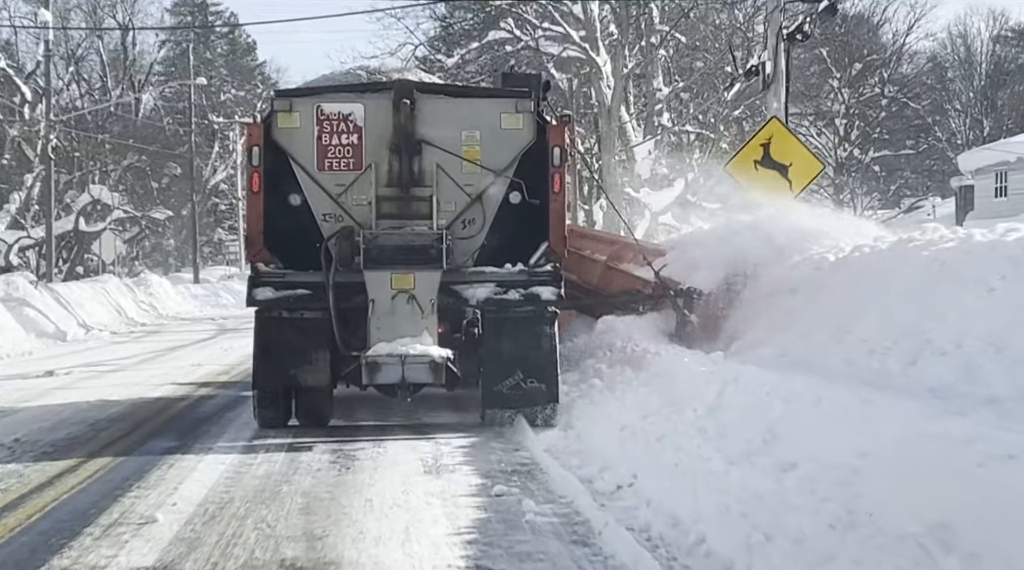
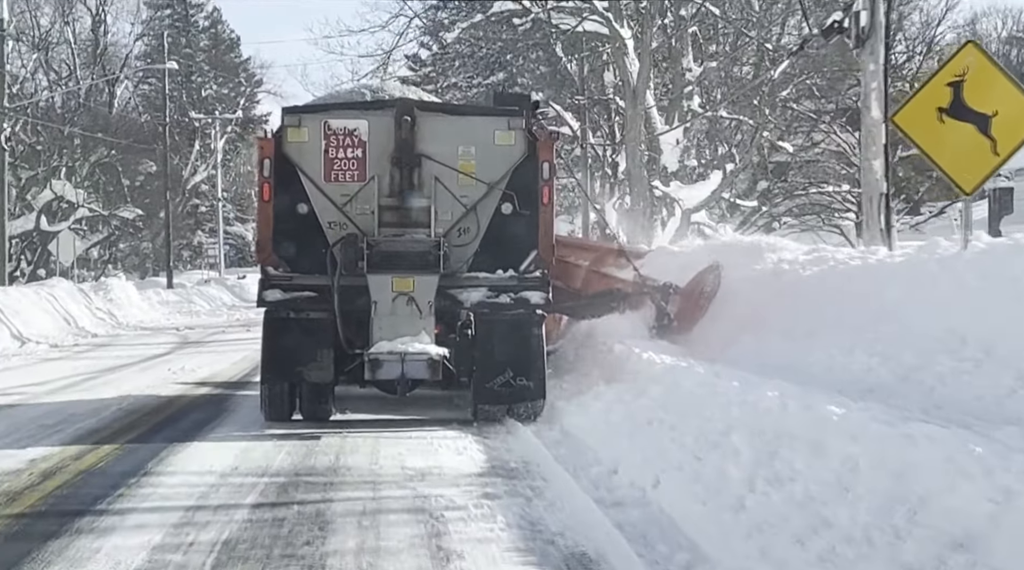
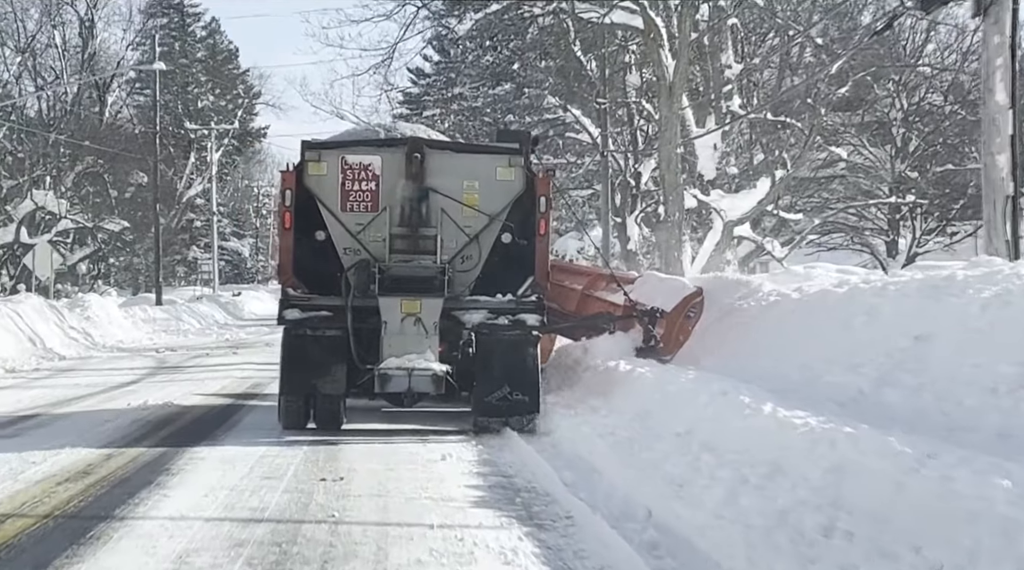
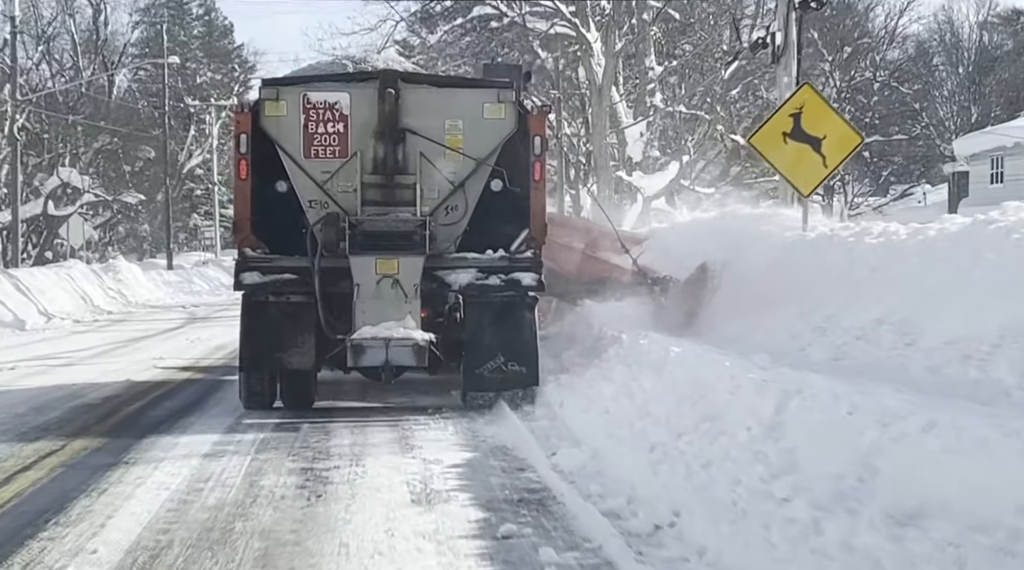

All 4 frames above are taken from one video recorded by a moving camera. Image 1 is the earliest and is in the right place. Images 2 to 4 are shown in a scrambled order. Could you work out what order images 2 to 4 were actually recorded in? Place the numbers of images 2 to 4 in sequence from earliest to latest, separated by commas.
4, 2, 3
